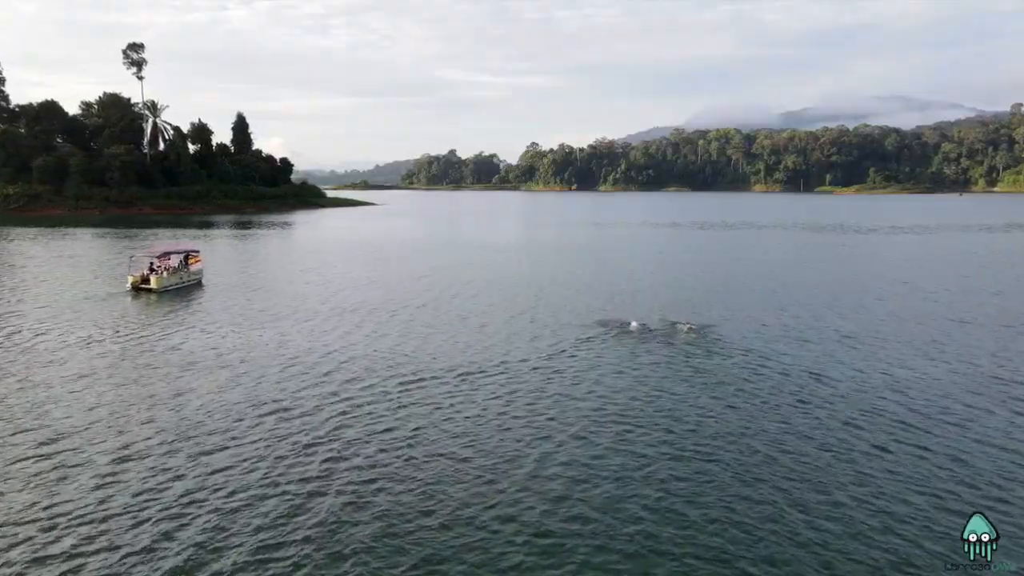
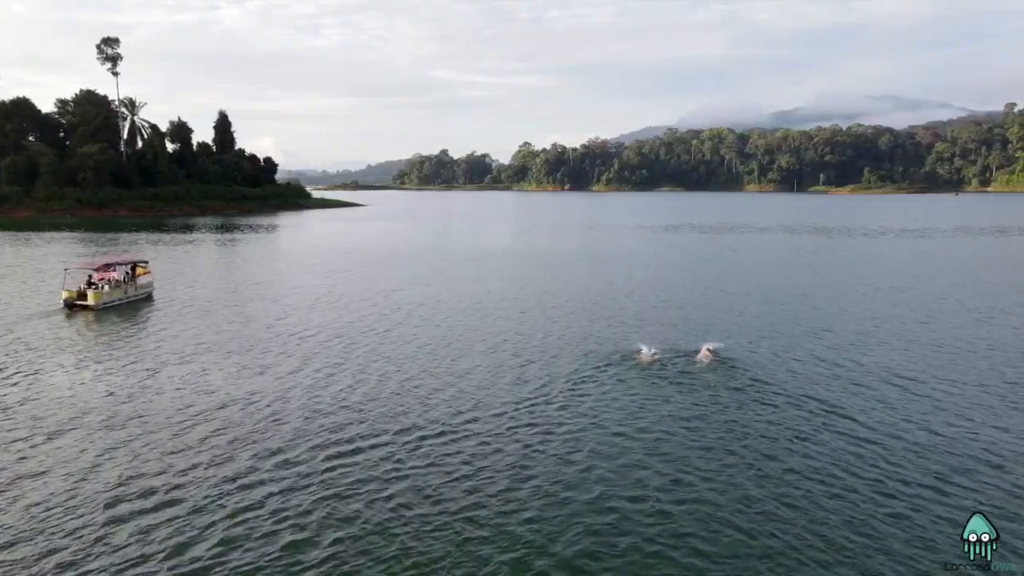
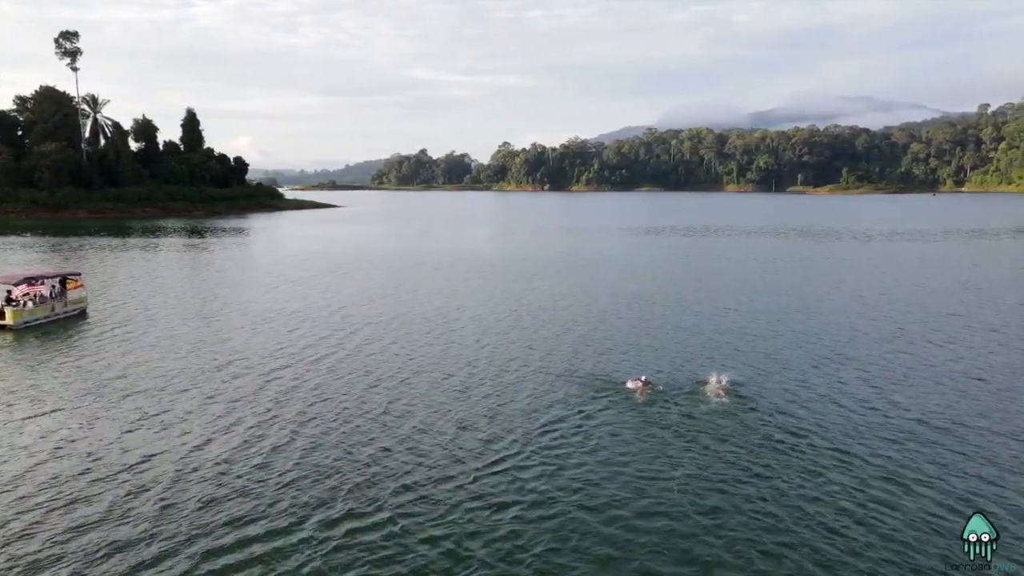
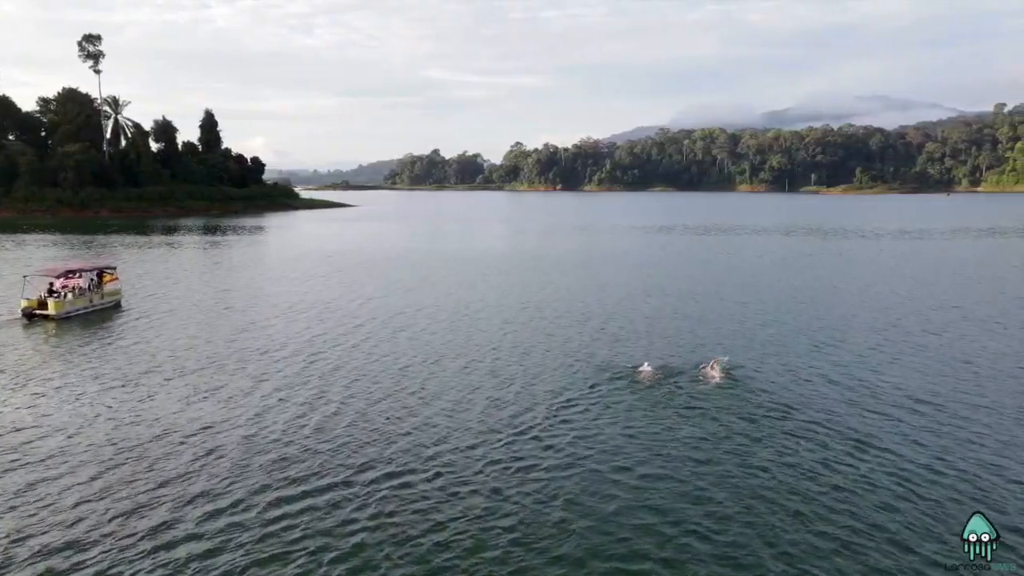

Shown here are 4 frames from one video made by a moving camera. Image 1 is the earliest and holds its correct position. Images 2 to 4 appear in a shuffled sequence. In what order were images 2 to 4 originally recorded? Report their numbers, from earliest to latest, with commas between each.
2, 4, 3
